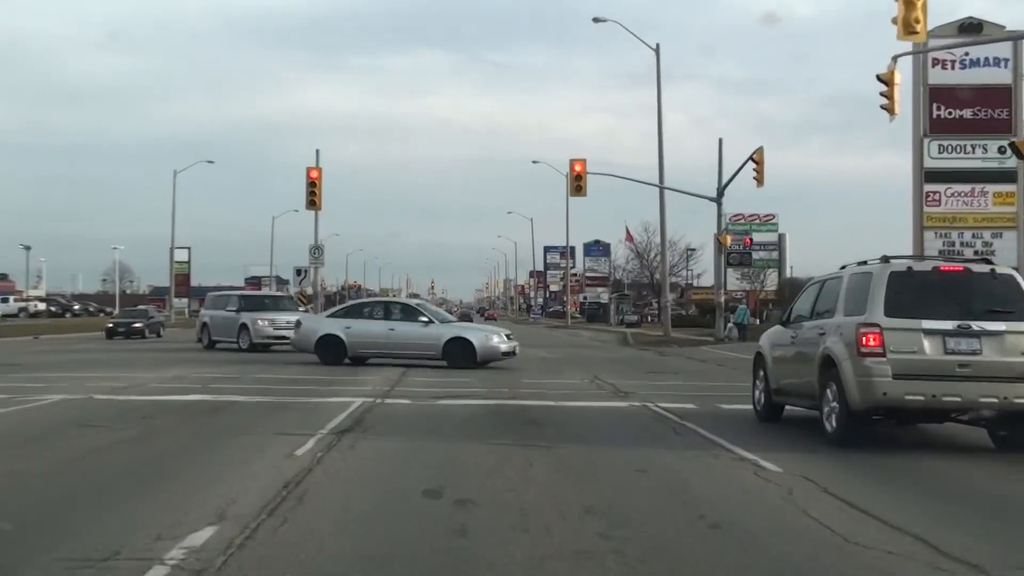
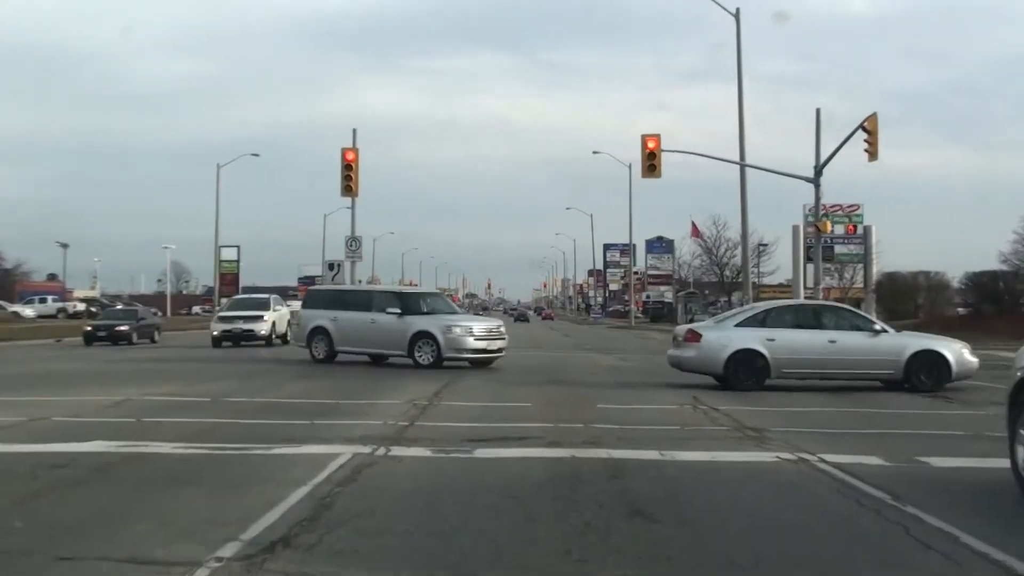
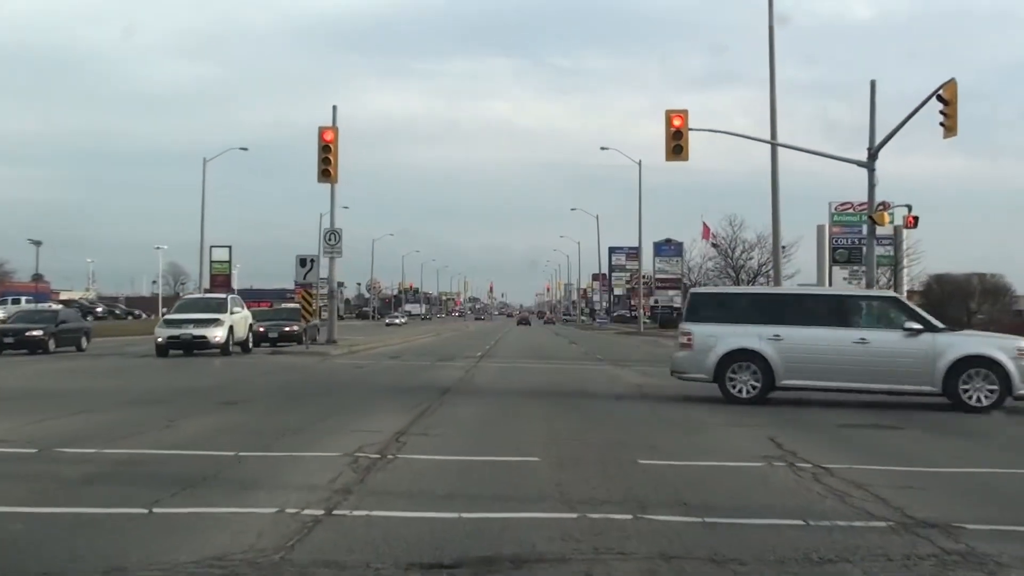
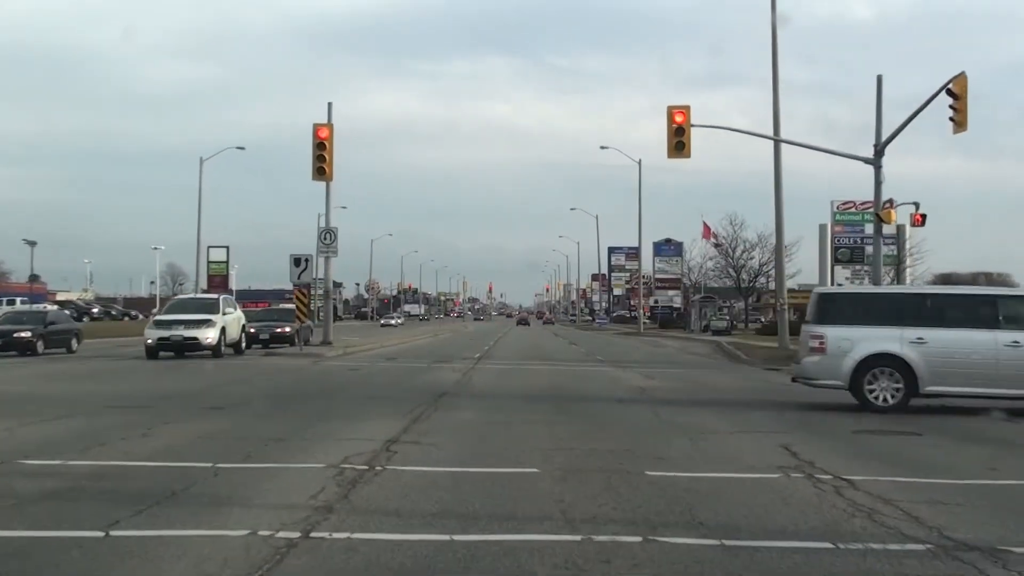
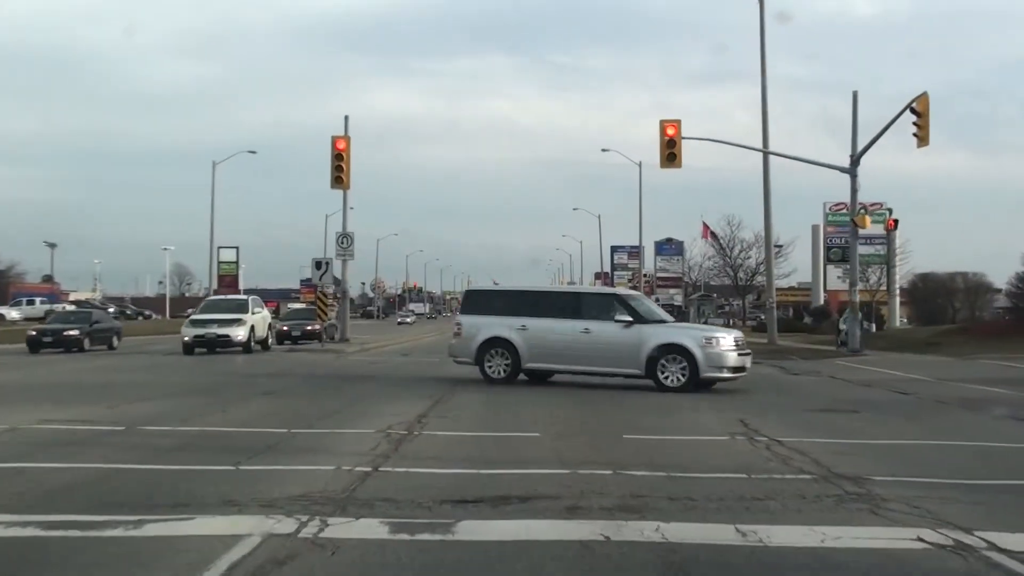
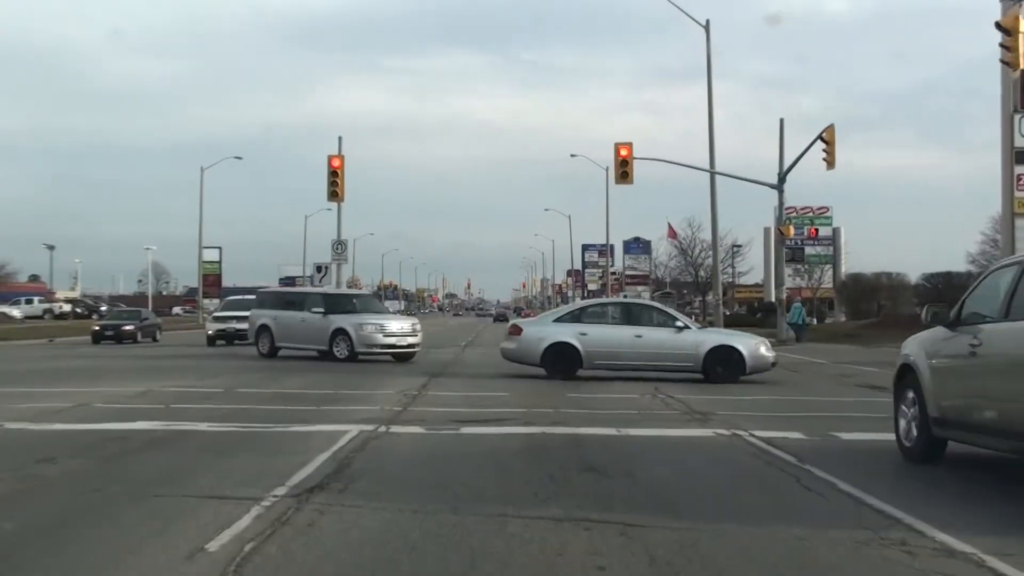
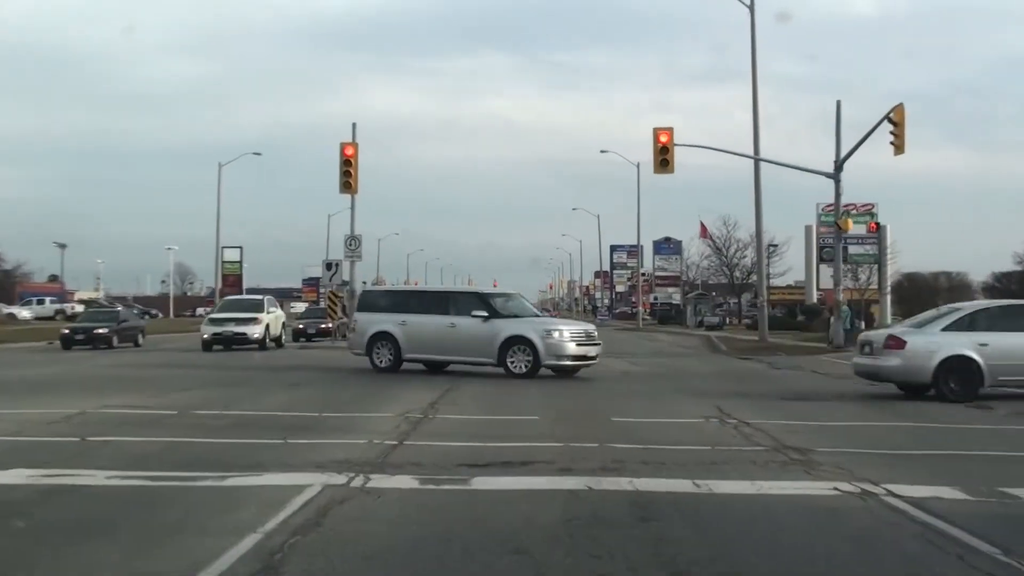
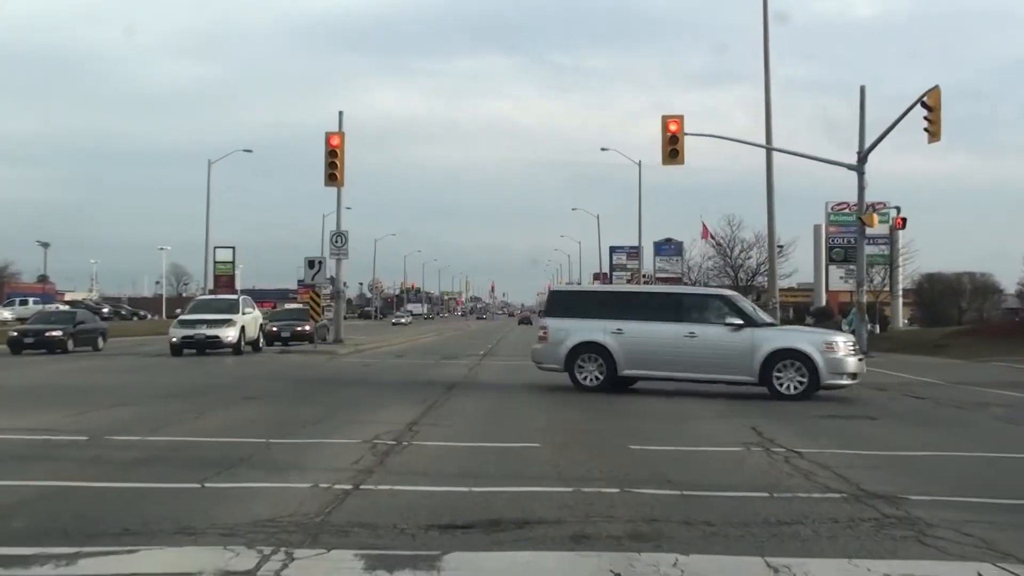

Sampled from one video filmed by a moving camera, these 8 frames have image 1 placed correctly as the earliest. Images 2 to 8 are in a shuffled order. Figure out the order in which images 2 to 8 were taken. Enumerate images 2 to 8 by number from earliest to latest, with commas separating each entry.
6, 2, 7, 5, 8, 3, 4
